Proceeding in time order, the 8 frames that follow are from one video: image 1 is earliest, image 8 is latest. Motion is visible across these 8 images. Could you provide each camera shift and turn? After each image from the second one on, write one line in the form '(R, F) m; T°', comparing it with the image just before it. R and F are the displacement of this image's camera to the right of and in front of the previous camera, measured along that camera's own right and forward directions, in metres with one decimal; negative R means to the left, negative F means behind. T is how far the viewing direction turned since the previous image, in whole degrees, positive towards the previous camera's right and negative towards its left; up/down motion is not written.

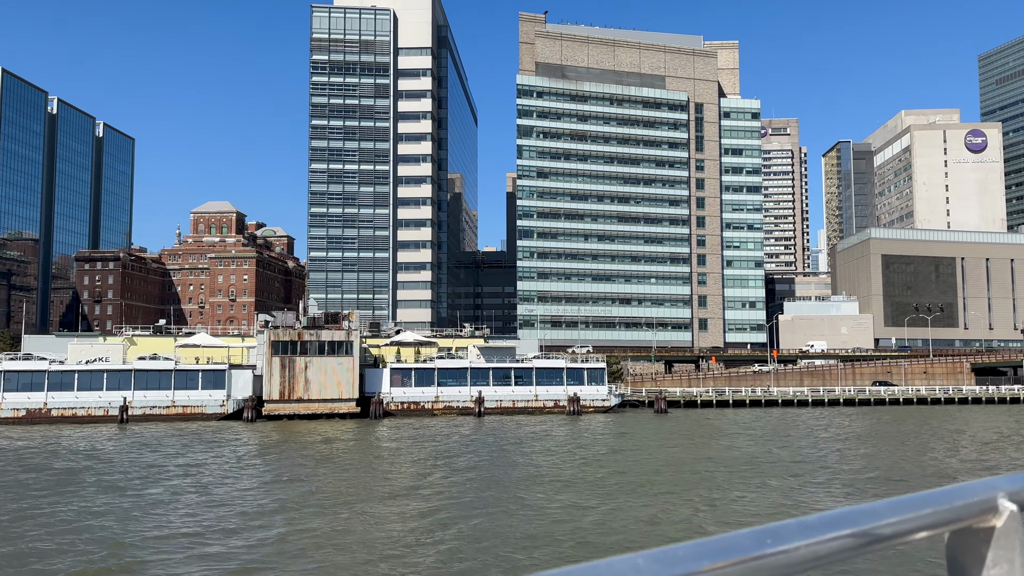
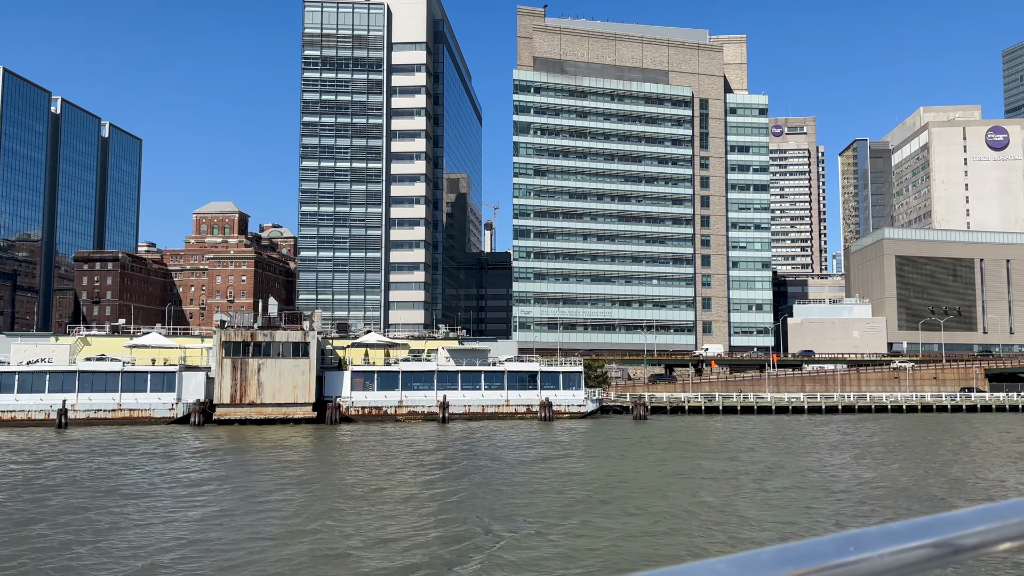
(+5.3, +4.6) m; -2°
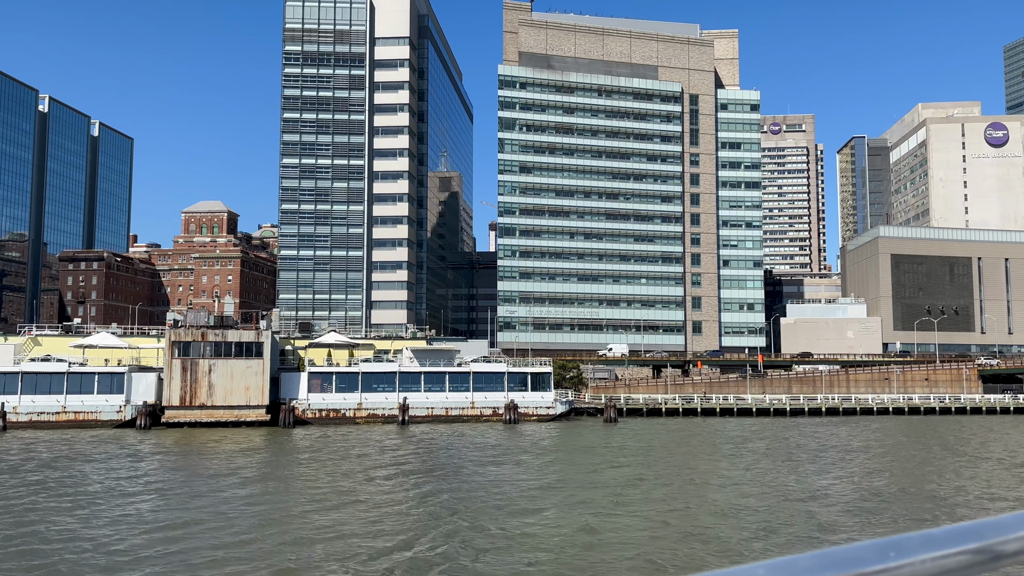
(+3.8, +2.9) m; 0°
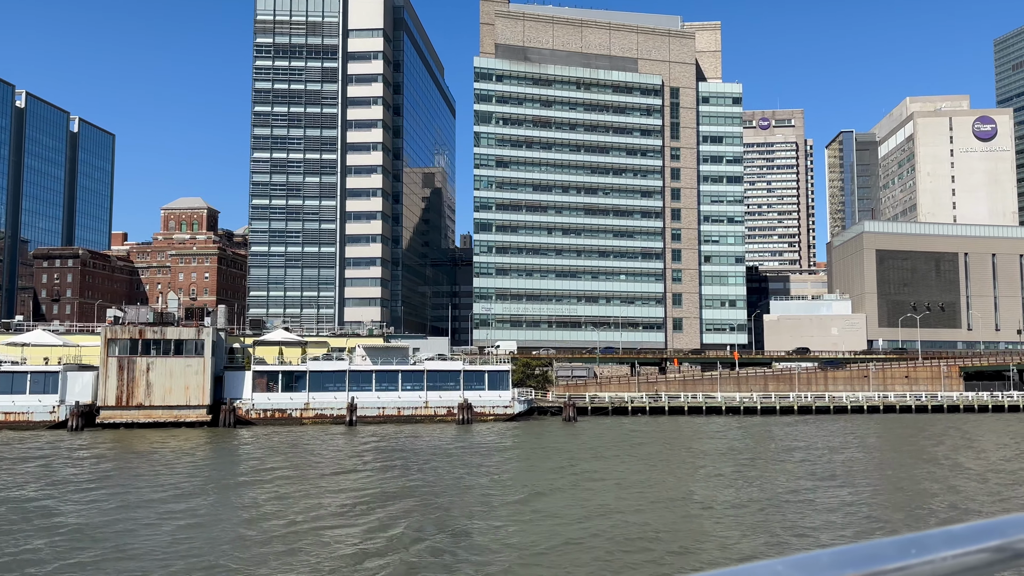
(+3.9, +2.8) m; 0°
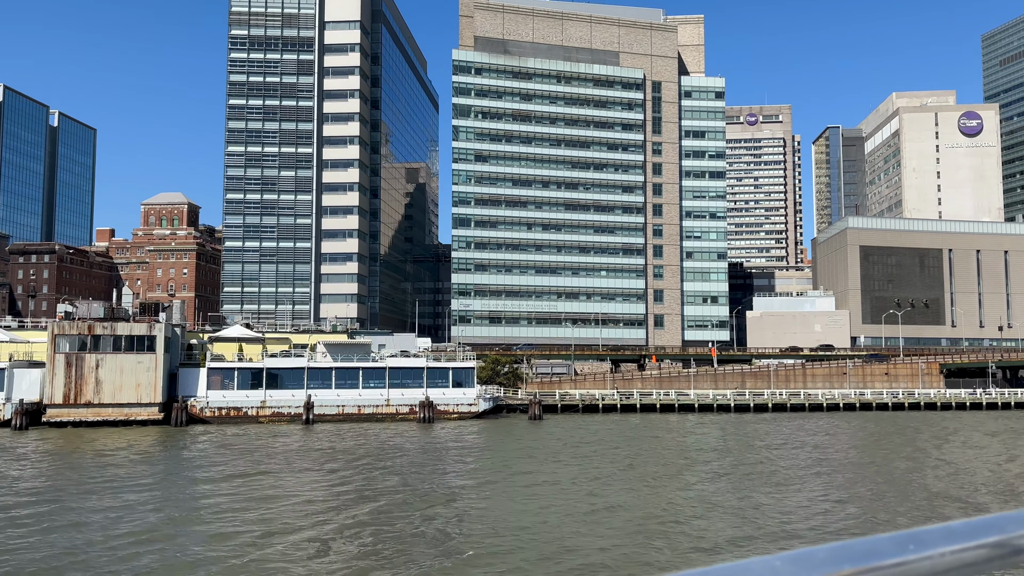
(+2.6, +1.8) m; 0°
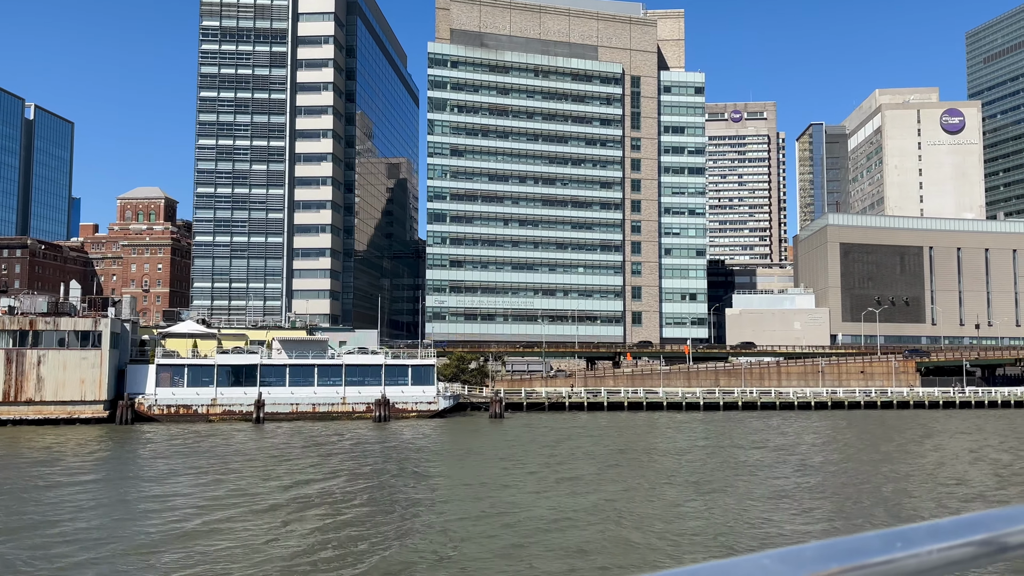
(+2.7, +1.8) m; +1°
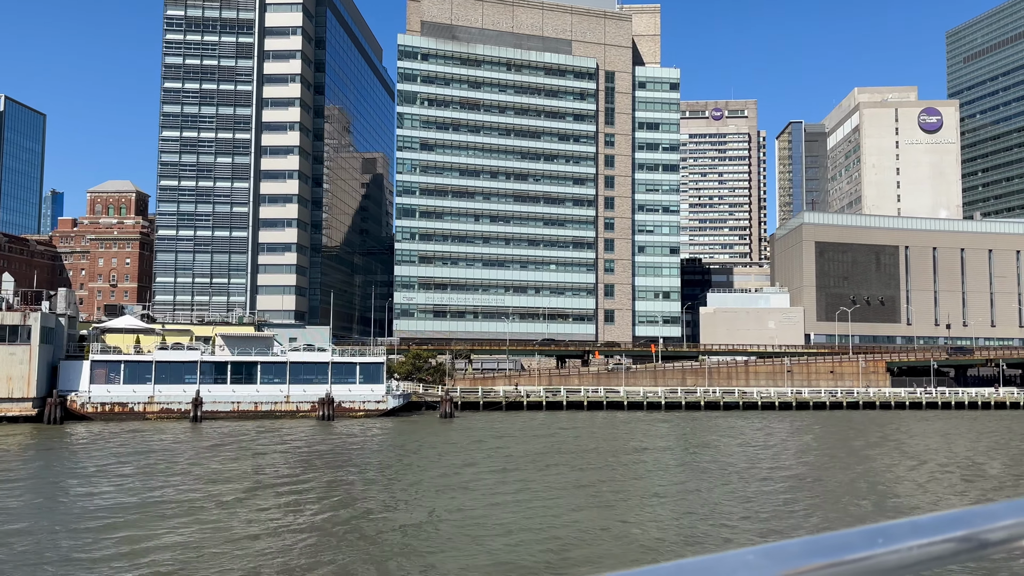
(+3.1, +2.1) m; +1°
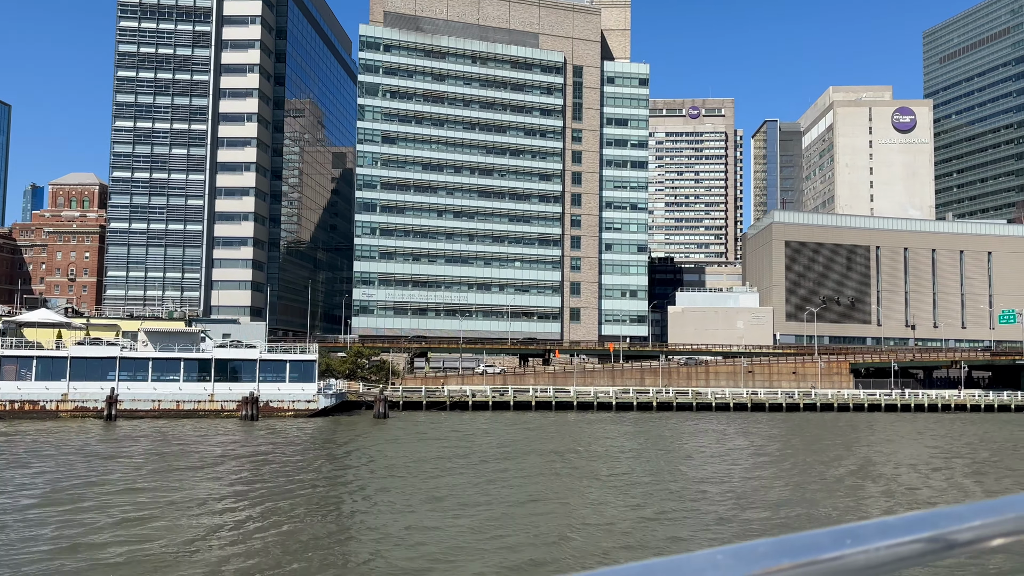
(+4.0, +2.8) m; +1°
